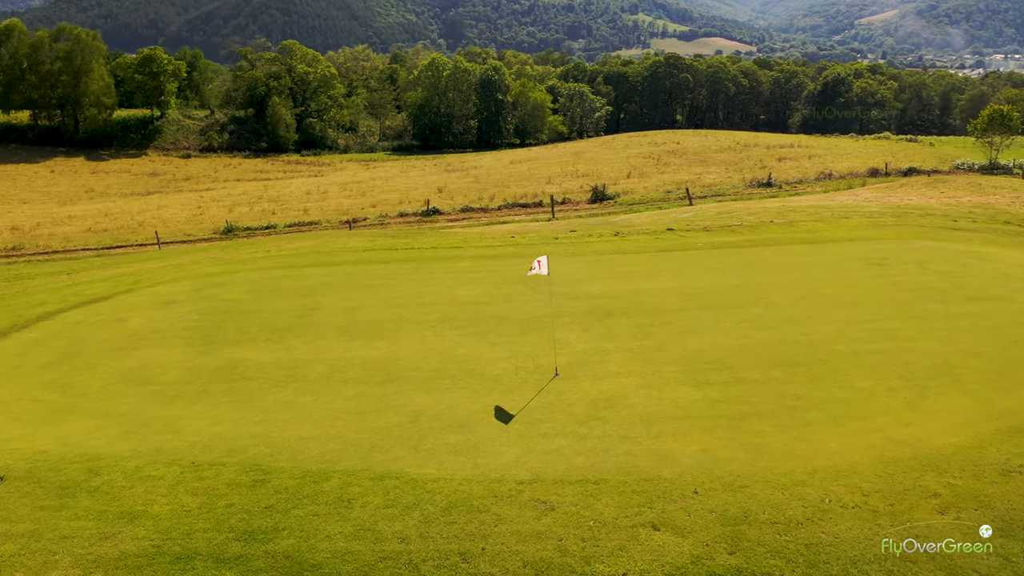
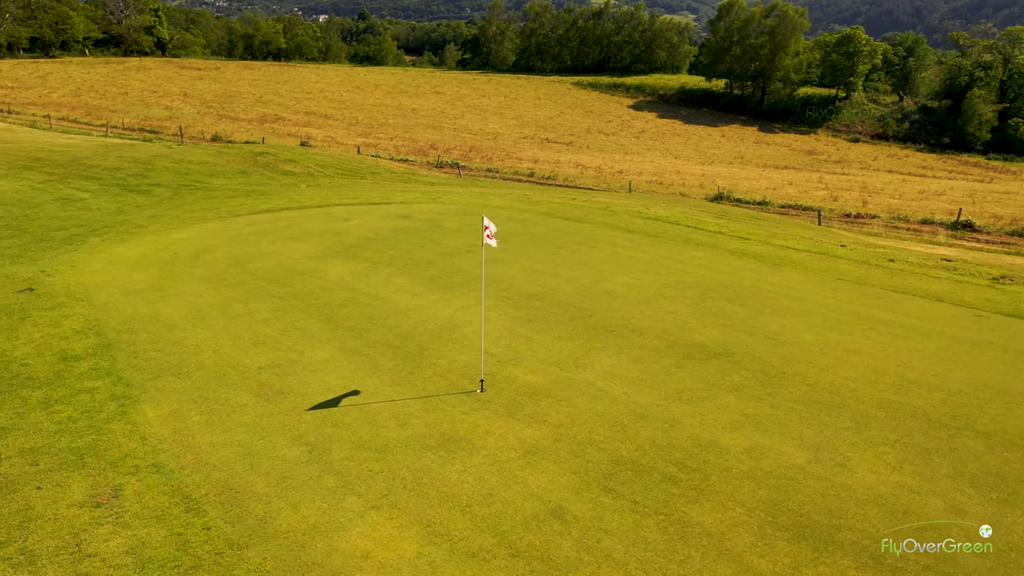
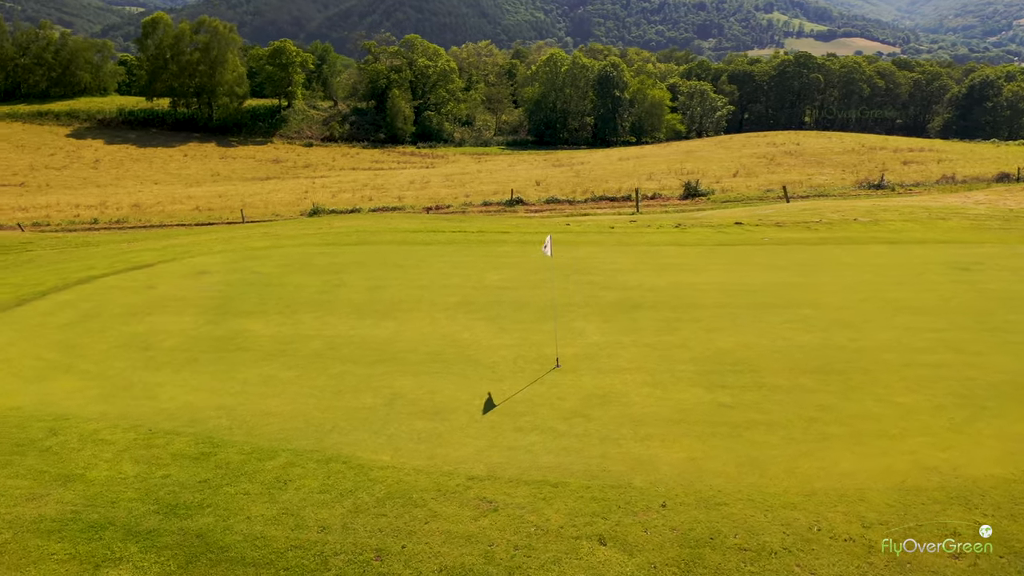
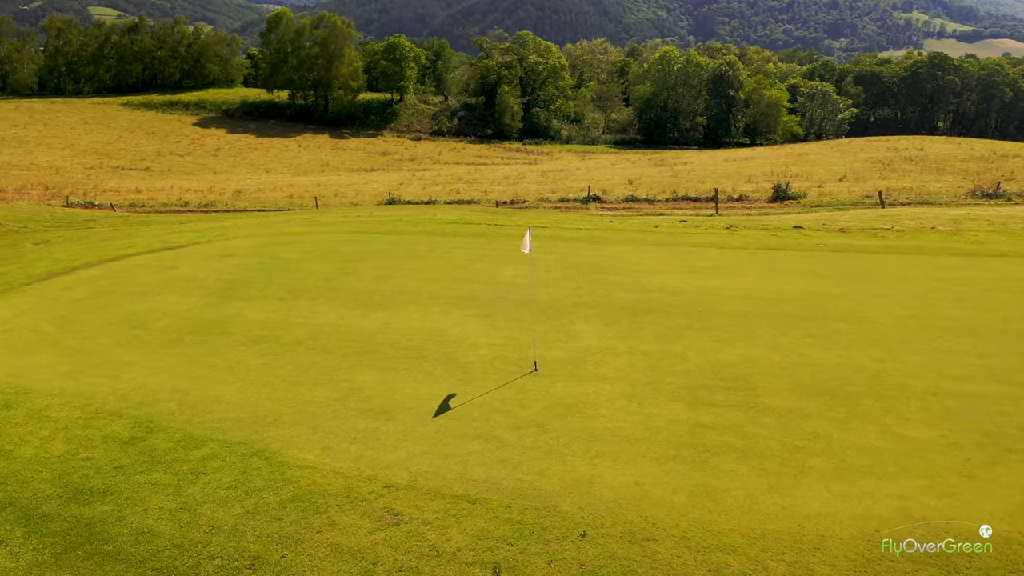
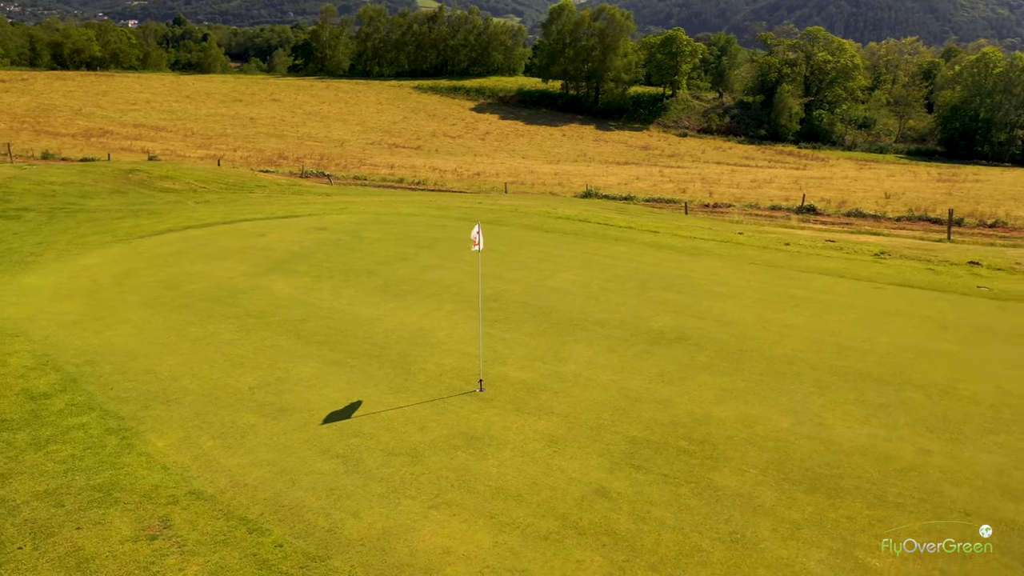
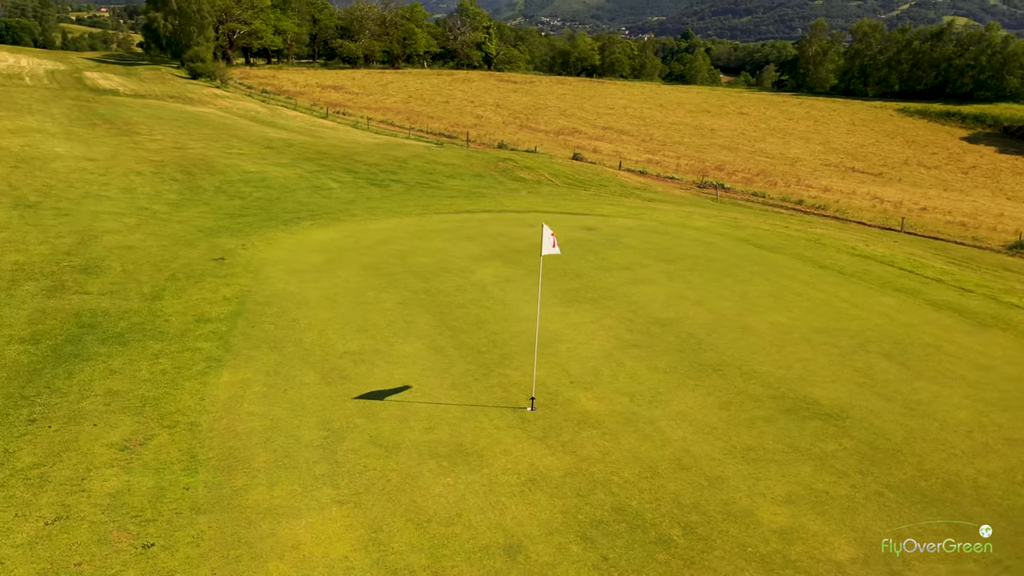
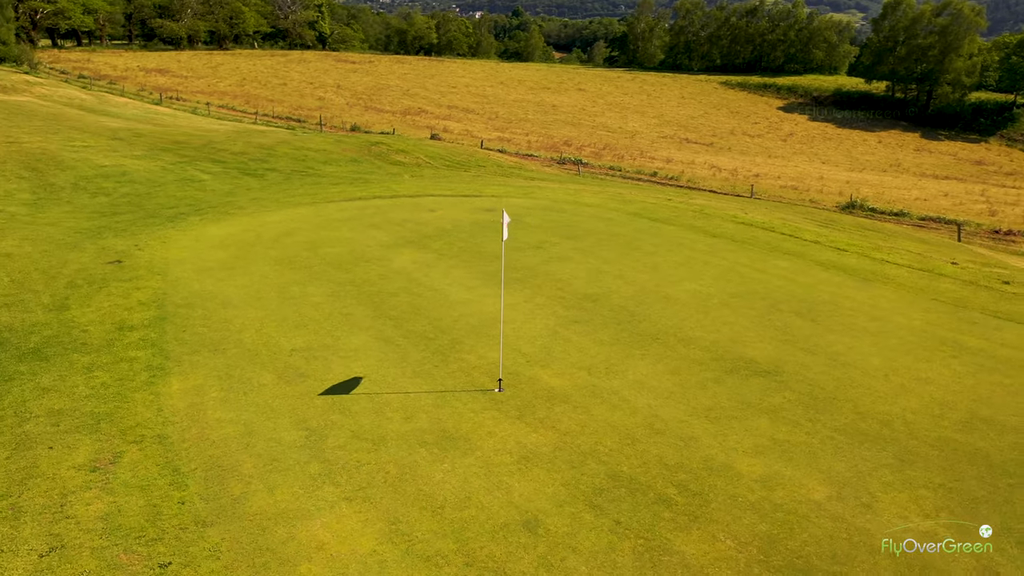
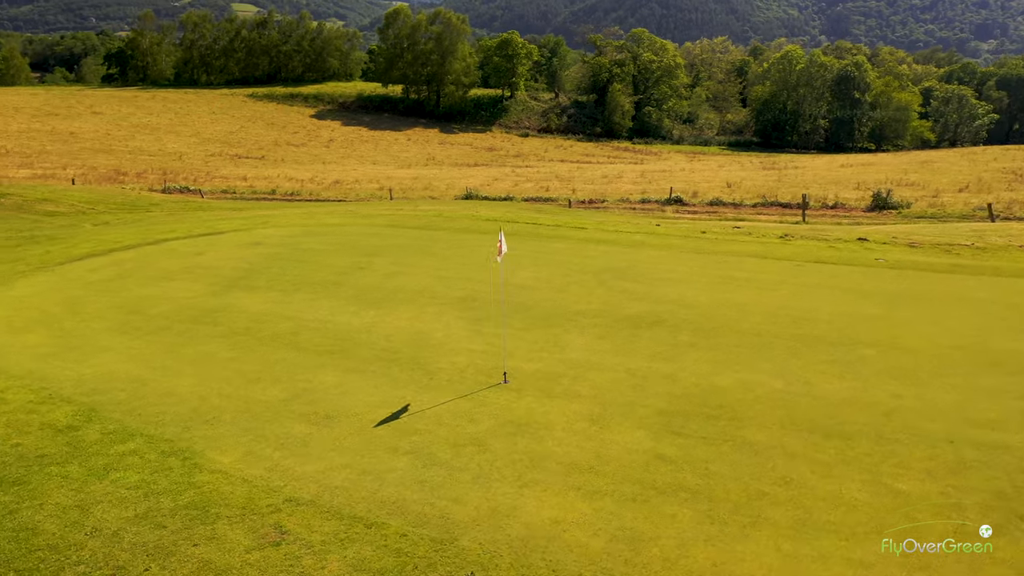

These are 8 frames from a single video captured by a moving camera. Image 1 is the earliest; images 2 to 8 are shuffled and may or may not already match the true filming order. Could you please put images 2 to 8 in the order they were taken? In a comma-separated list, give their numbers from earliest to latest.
3, 4, 8, 5, 2, 7, 6
